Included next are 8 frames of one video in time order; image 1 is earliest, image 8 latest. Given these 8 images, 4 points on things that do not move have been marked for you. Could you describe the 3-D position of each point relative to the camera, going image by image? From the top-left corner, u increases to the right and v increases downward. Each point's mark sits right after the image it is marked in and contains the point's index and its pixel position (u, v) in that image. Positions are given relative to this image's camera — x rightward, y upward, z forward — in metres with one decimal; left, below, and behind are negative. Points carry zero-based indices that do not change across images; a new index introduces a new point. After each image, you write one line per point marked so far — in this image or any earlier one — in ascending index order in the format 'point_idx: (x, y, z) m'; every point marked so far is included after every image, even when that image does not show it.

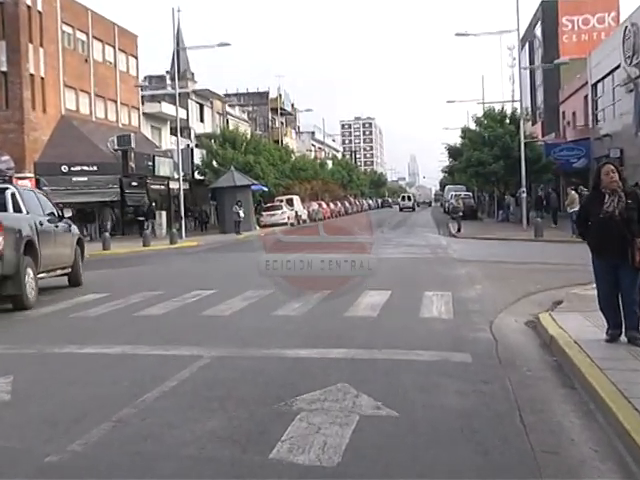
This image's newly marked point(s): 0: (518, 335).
0: (+3.0, -1.4, +17.9) m
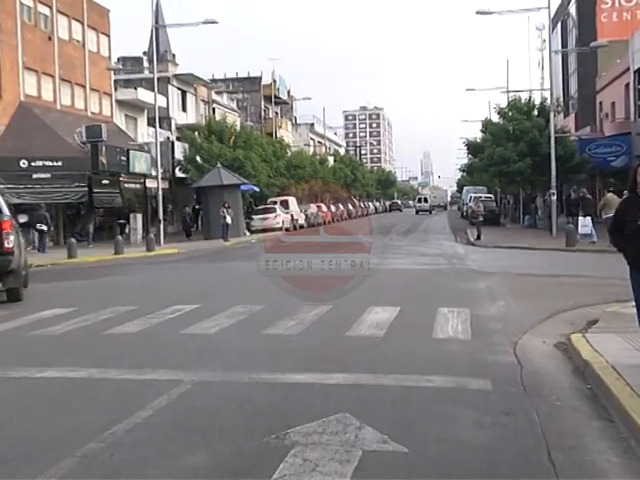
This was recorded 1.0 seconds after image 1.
0: (+3.0, -1.5, +15.5) m
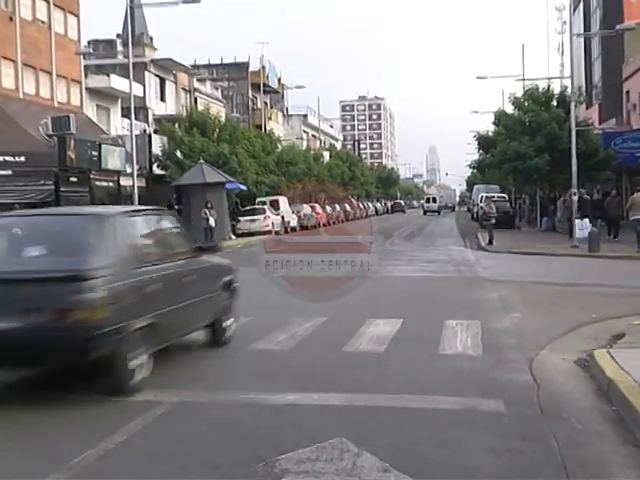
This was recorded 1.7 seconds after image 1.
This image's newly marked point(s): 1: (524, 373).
0: (+2.9, -1.6, +13.9) m
1: (+2.4, -1.6, +13.9) m
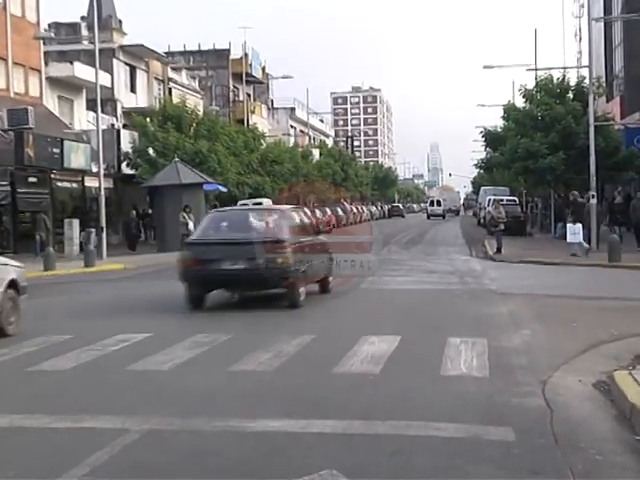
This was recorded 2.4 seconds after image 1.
0: (+2.8, -1.7, +12.4) m
1: (+2.3, -1.7, +12.4) m
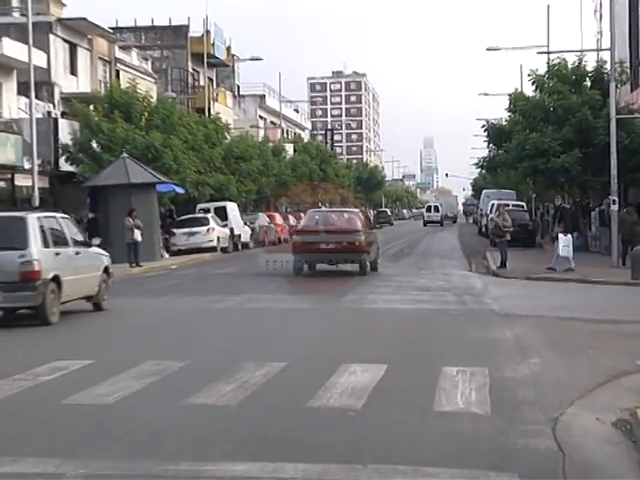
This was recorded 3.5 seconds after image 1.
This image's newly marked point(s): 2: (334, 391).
0: (+2.5, -1.8, +10.4) m
1: (+2.0, -1.8, +10.5) m
2: (+0.2, -1.4, +11.4) m
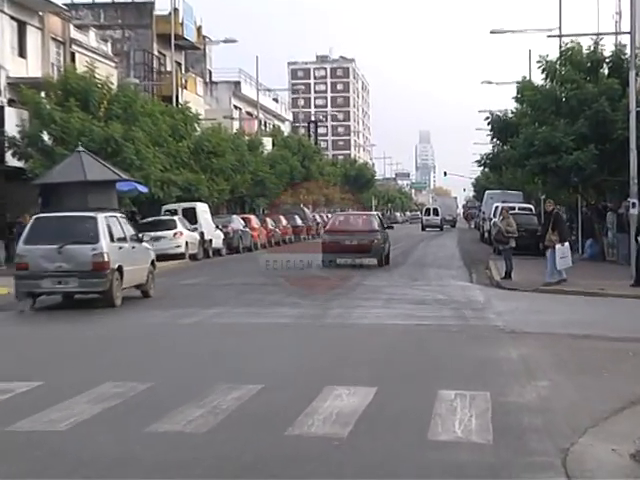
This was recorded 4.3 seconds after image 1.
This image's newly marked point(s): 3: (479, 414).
0: (+2.3, -1.9, +9.1) m
1: (+1.8, -1.8, +9.2) m
2: (0.0, -1.5, +10.1) m
3: (+1.4, -1.5, +10.1) m
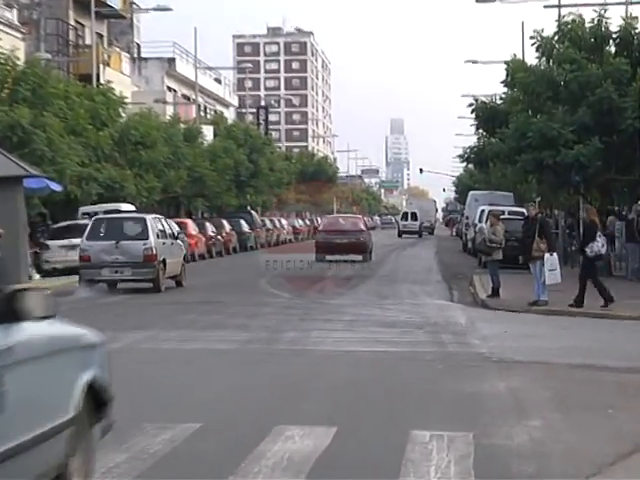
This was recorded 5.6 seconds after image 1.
0: (+2.0, -2.0, +7.5) m
1: (+1.5, -1.9, +7.6) m
2: (-0.3, -1.5, +8.5) m
3: (+1.0, -1.5, +8.5) m
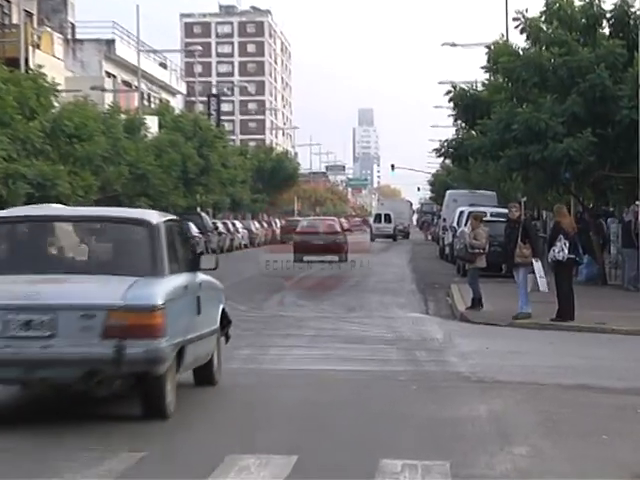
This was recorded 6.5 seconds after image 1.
0: (+1.7, -2.0, +6.6) m
1: (+1.3, -1.9, +6.6) m
2: (-0.6, -1.6, +7.5) m
3: (+0.8, -1.6, +7.6) m
